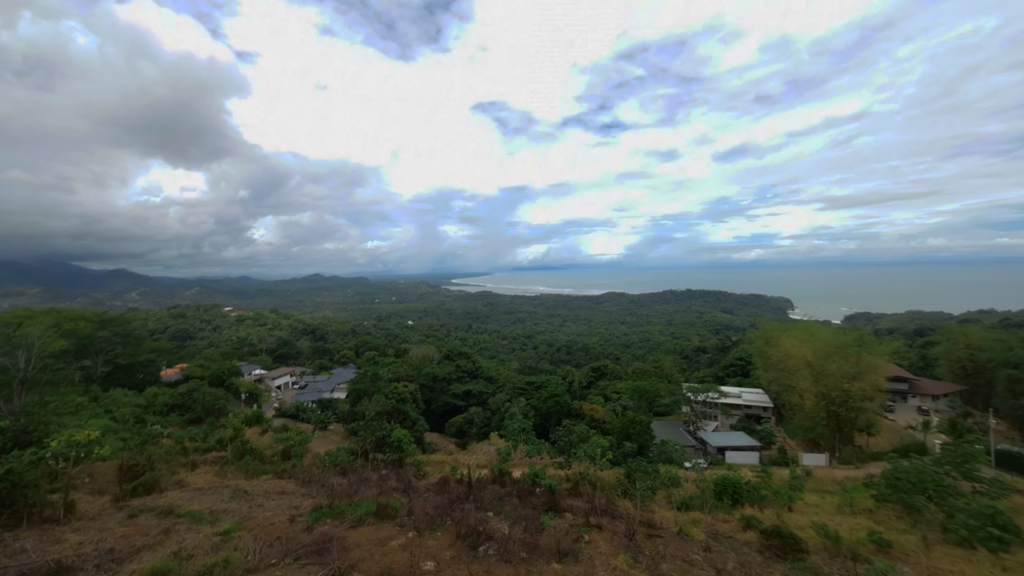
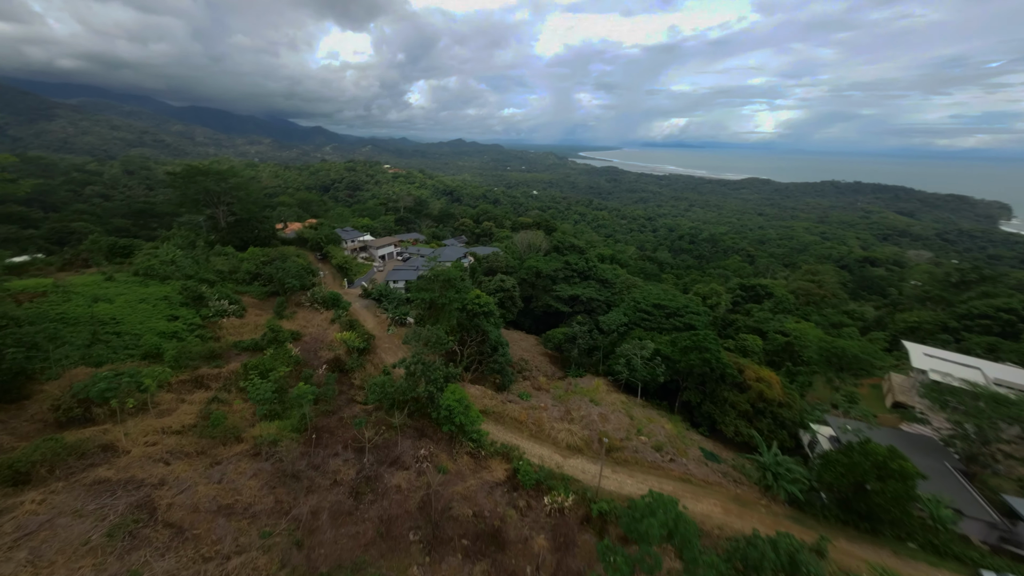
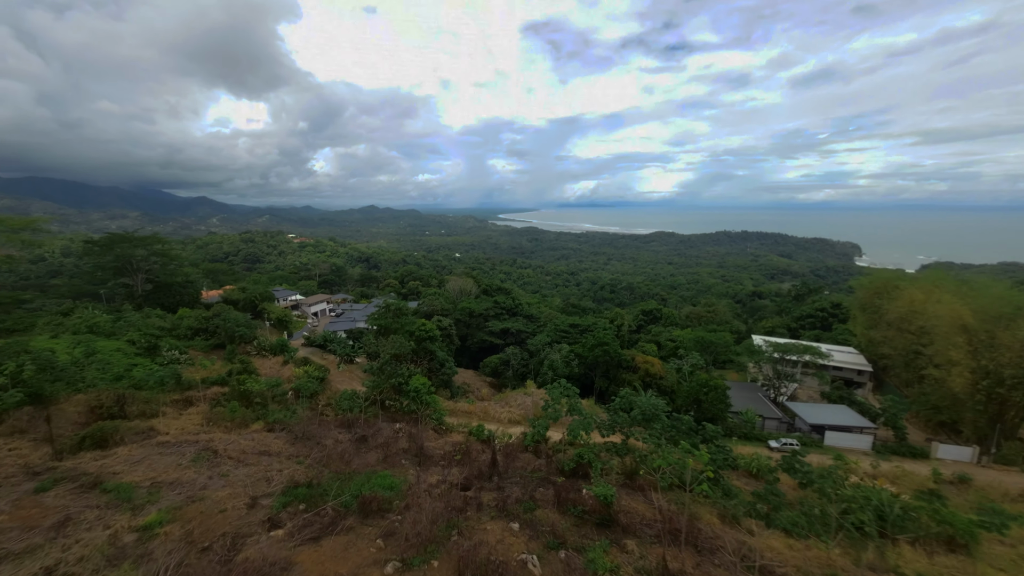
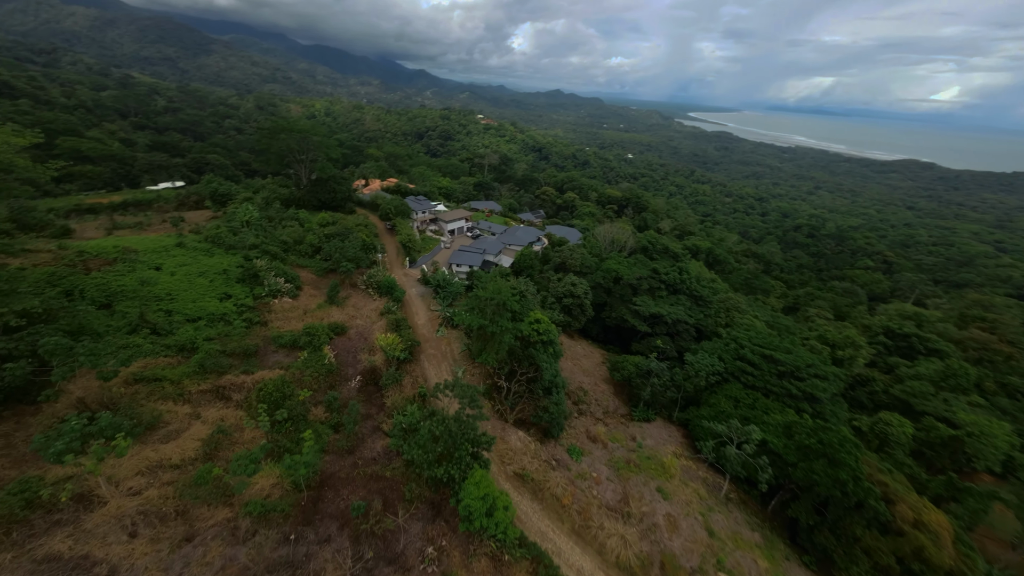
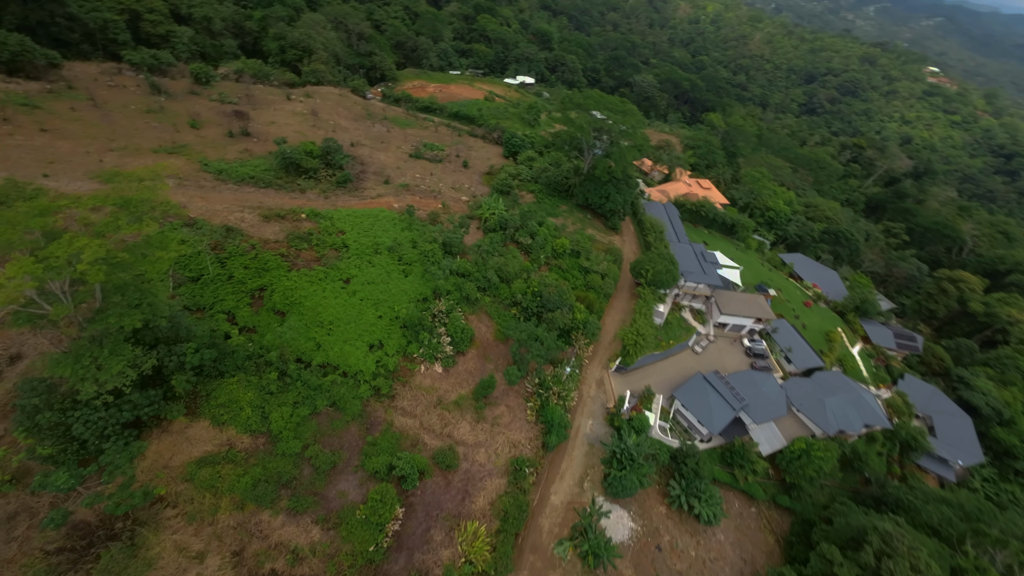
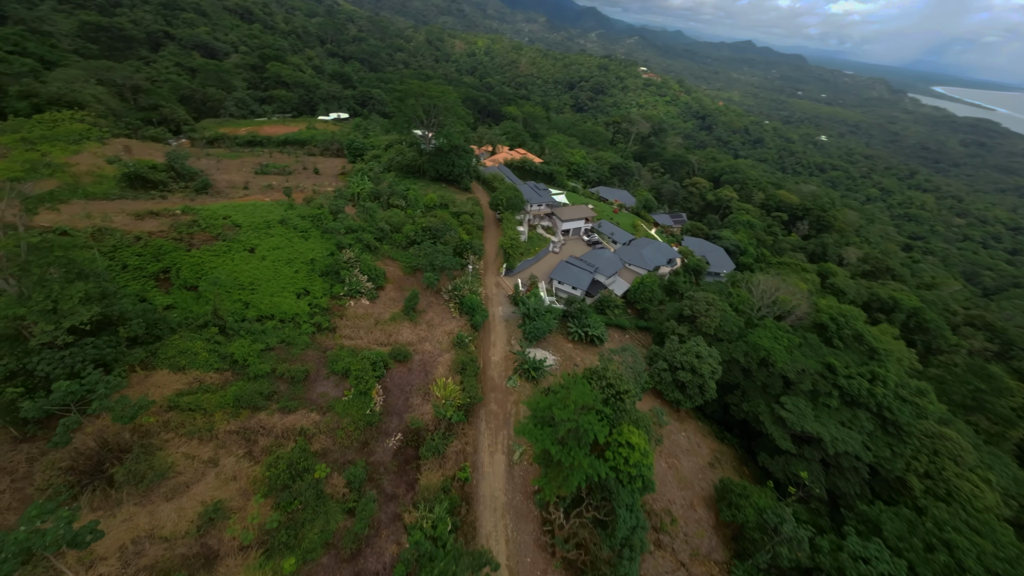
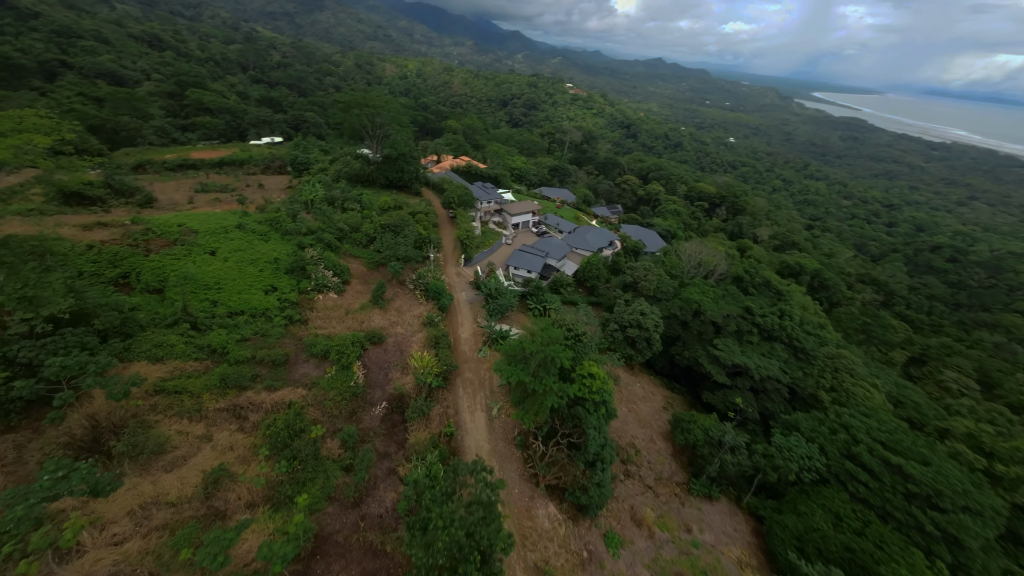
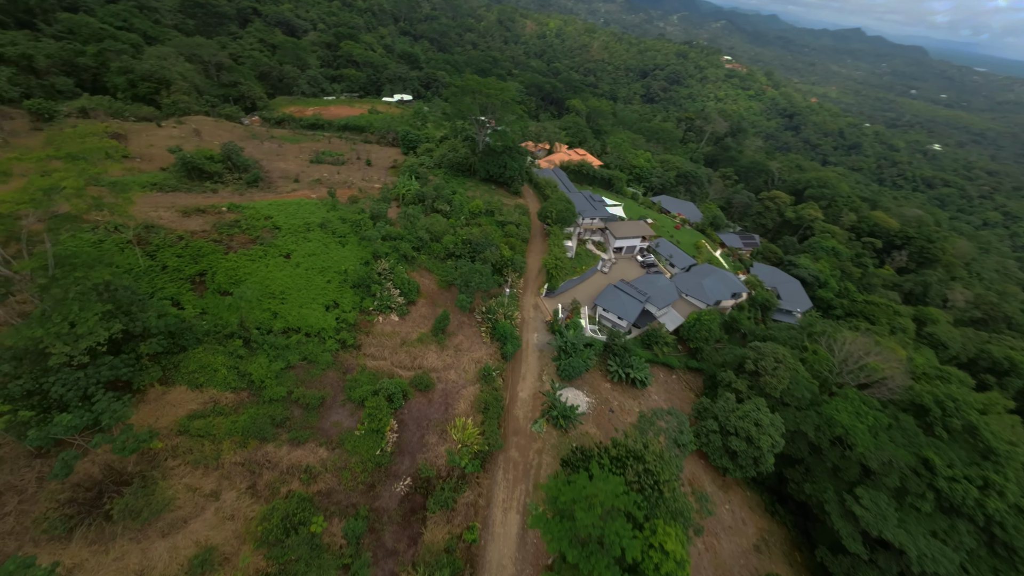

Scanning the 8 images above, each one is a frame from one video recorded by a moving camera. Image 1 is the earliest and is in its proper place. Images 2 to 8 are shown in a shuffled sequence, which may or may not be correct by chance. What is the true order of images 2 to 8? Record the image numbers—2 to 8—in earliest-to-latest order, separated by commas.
3, 2, 4, 7, 6, 8, 5
